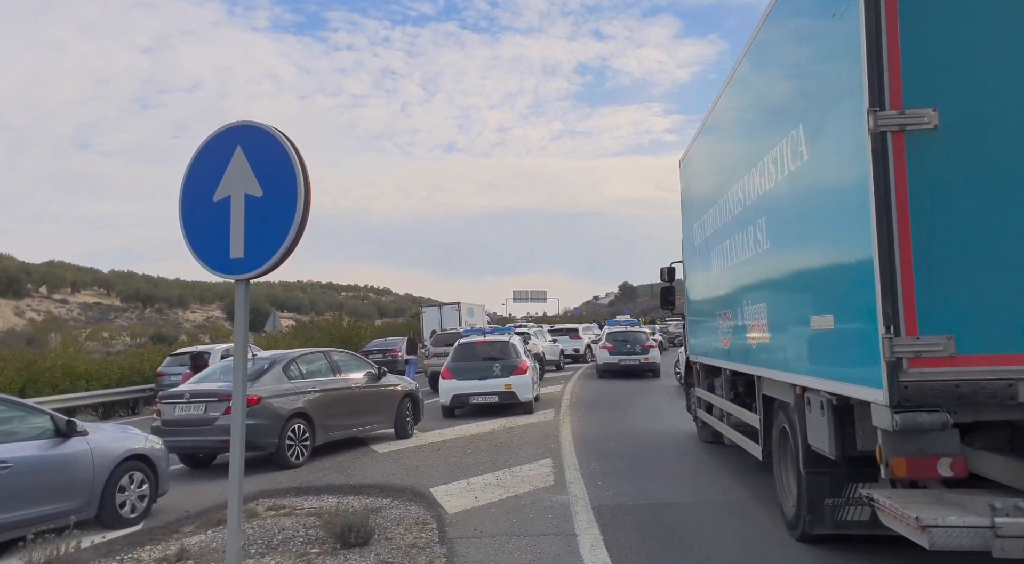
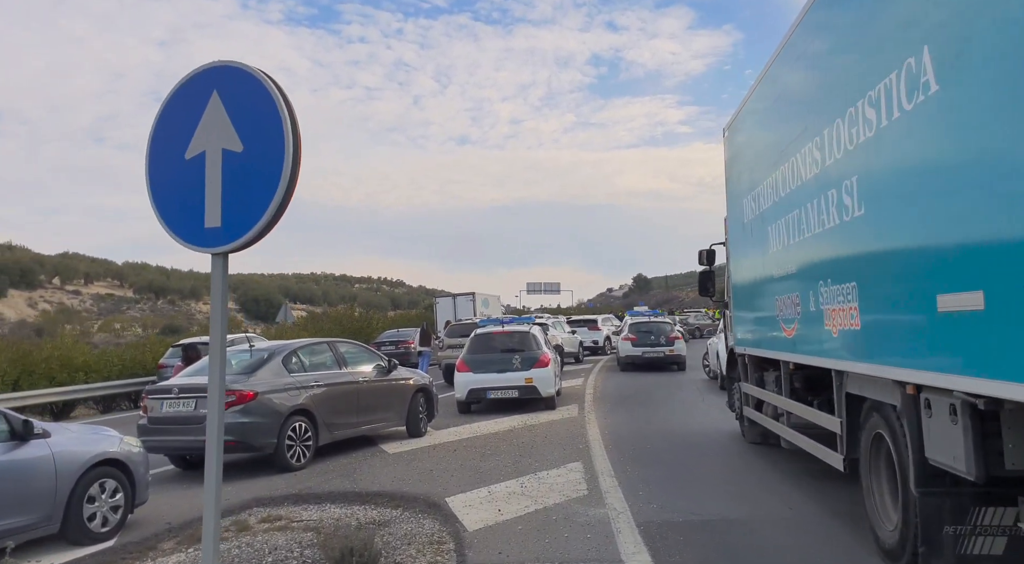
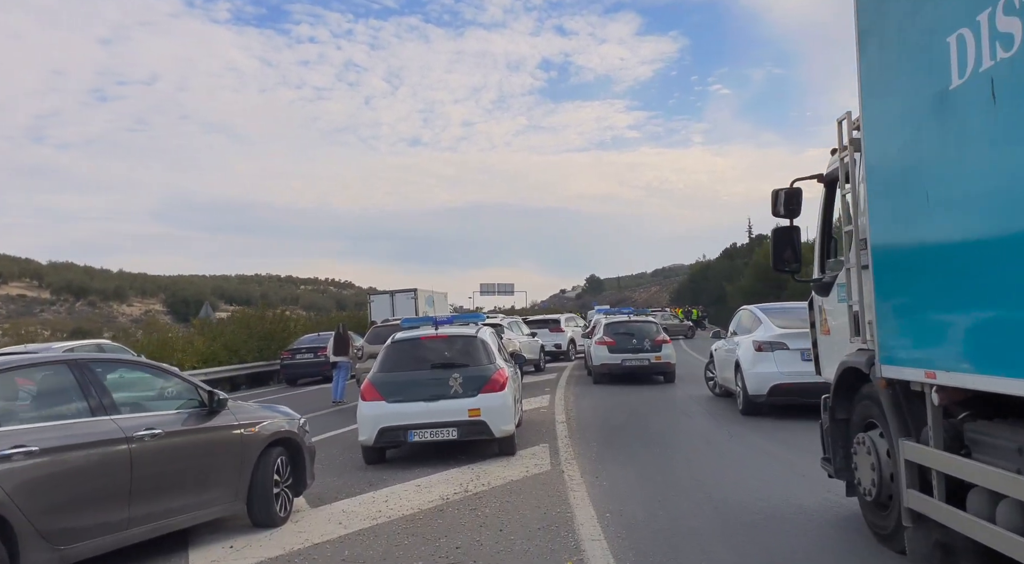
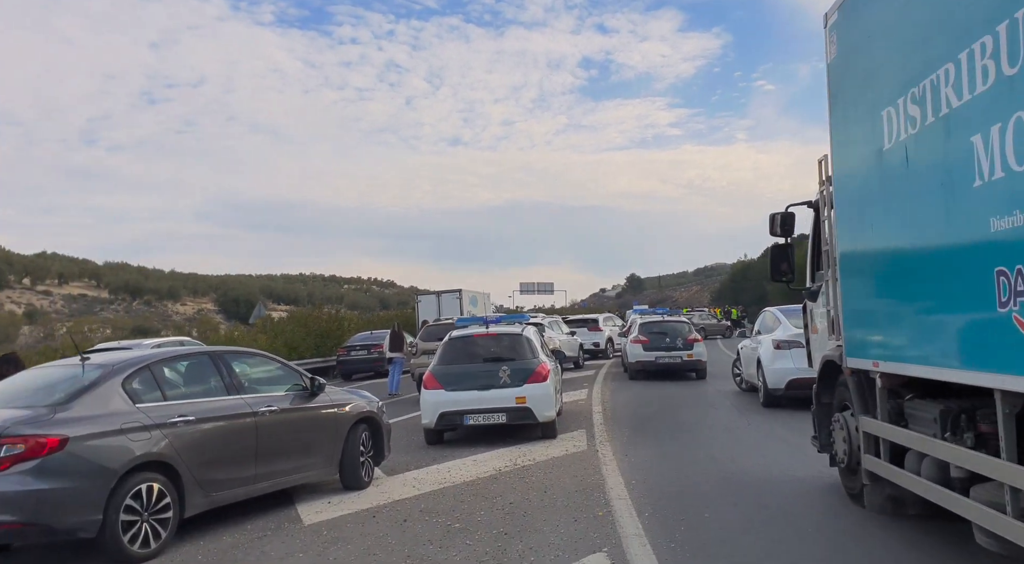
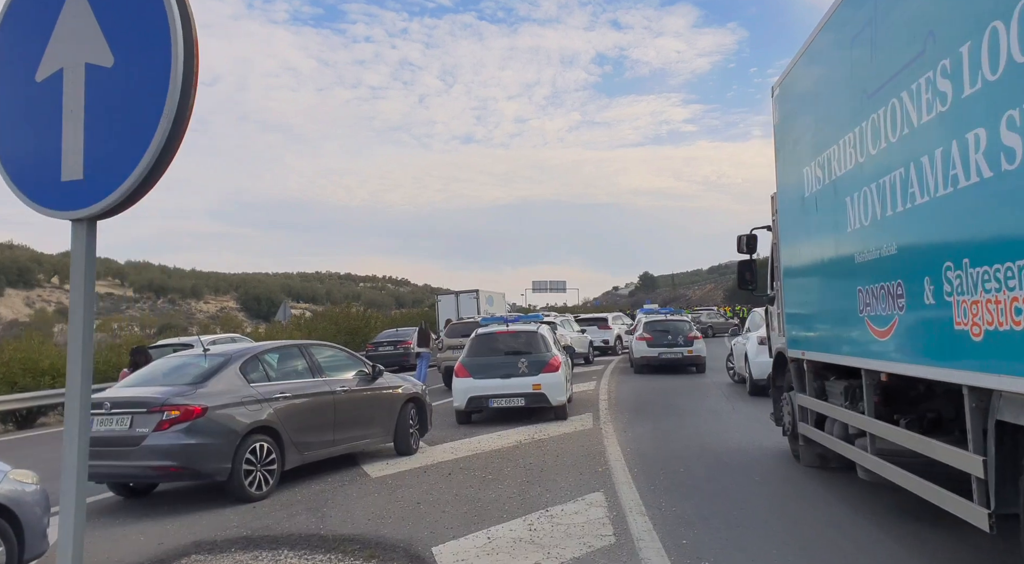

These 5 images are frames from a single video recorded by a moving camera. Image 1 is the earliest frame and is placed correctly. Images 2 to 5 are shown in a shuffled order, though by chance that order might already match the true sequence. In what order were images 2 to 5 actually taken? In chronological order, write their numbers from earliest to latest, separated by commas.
2, 5, 4, 3
